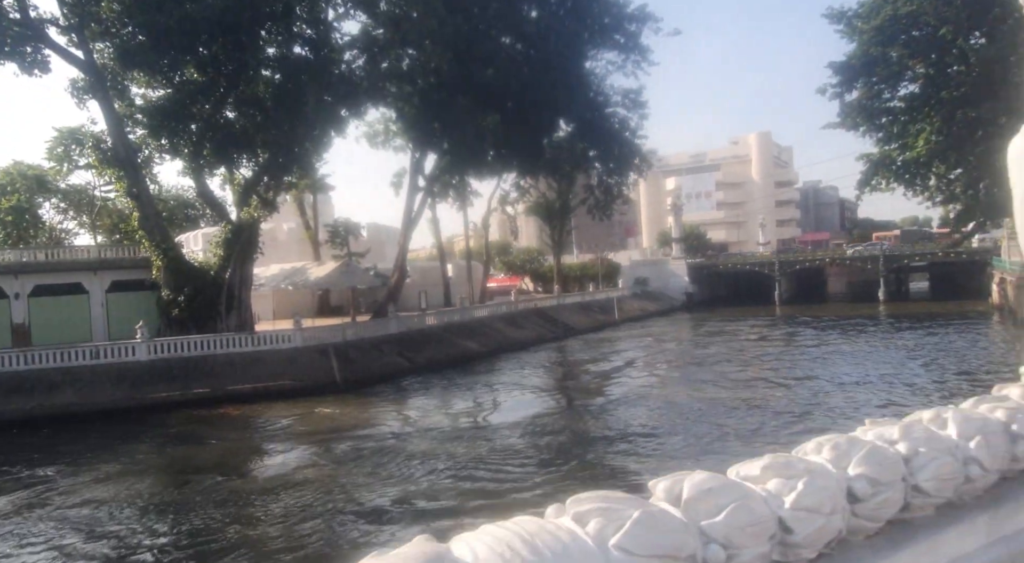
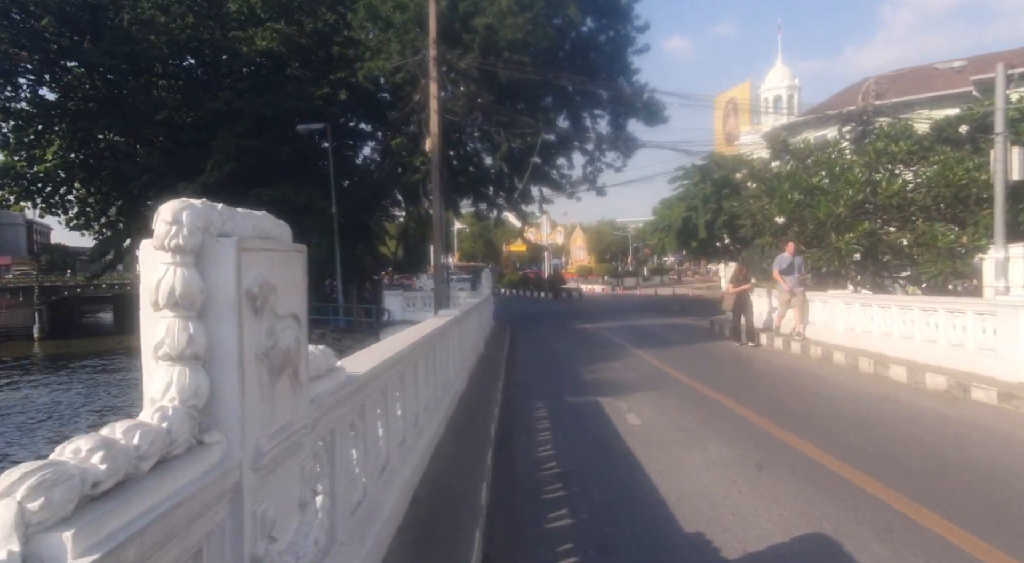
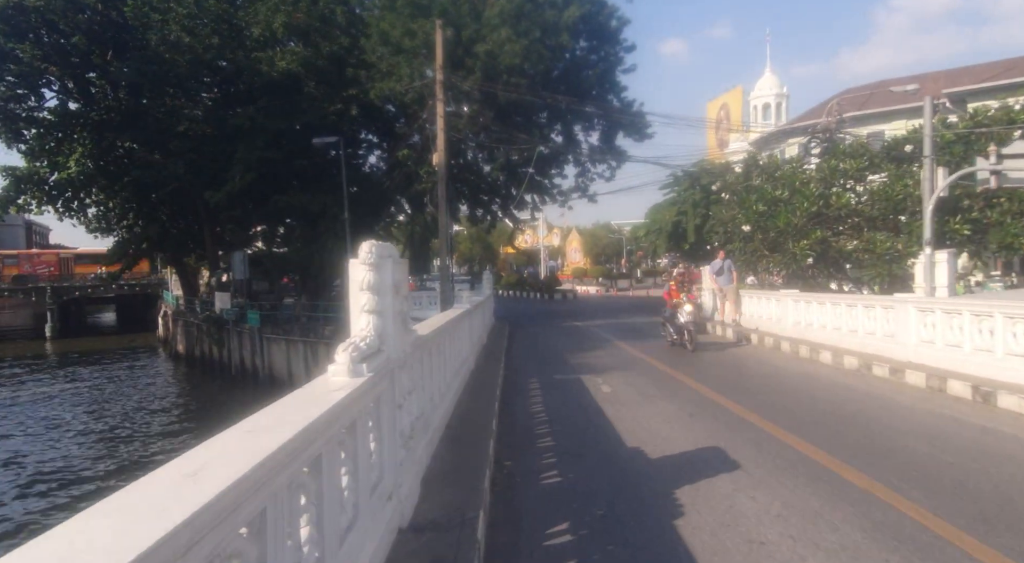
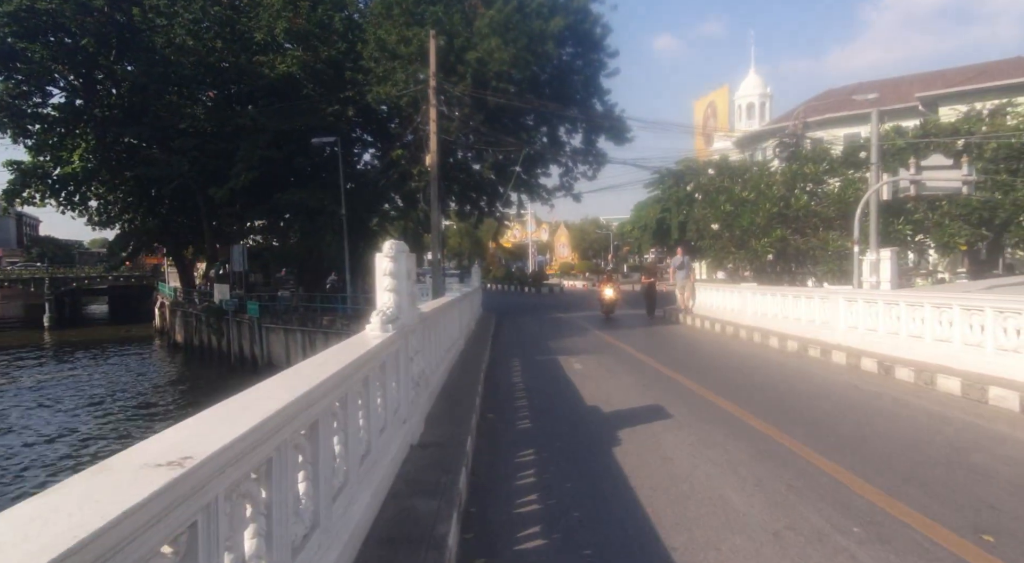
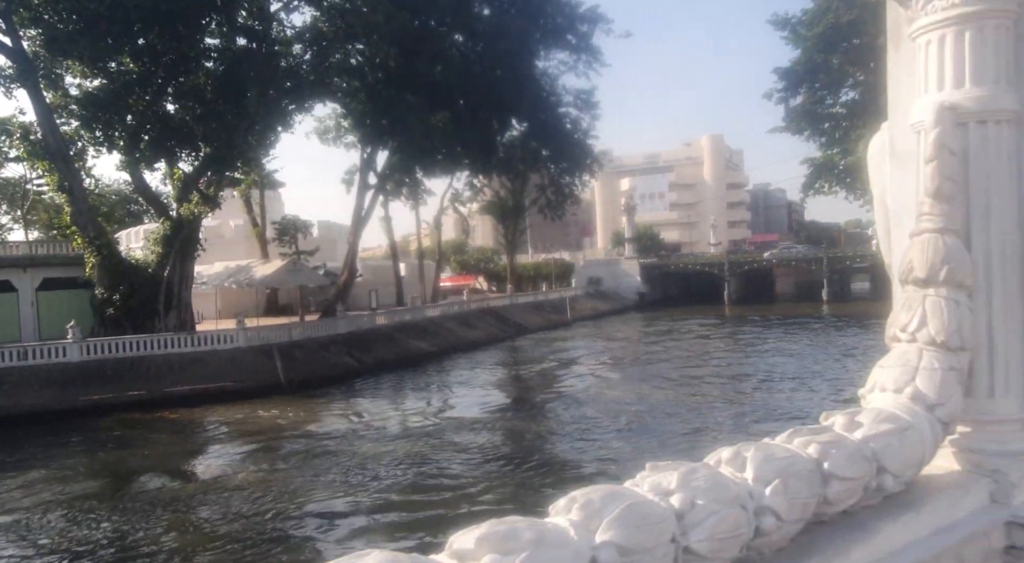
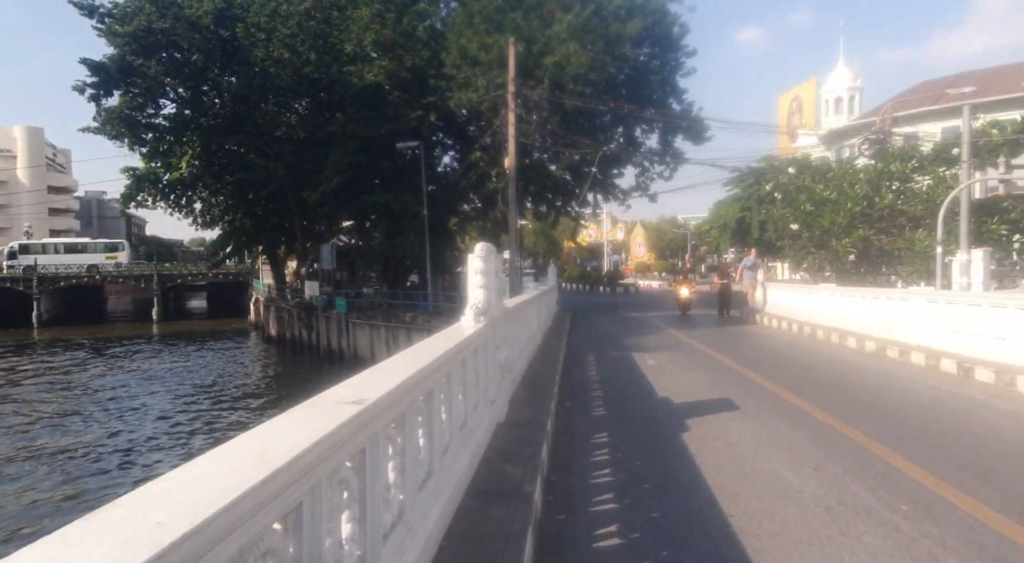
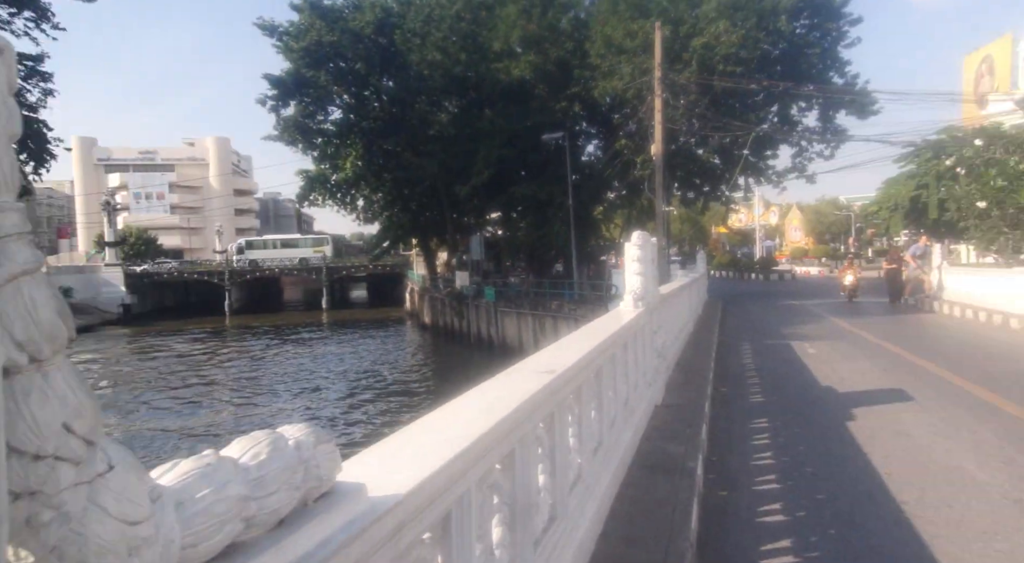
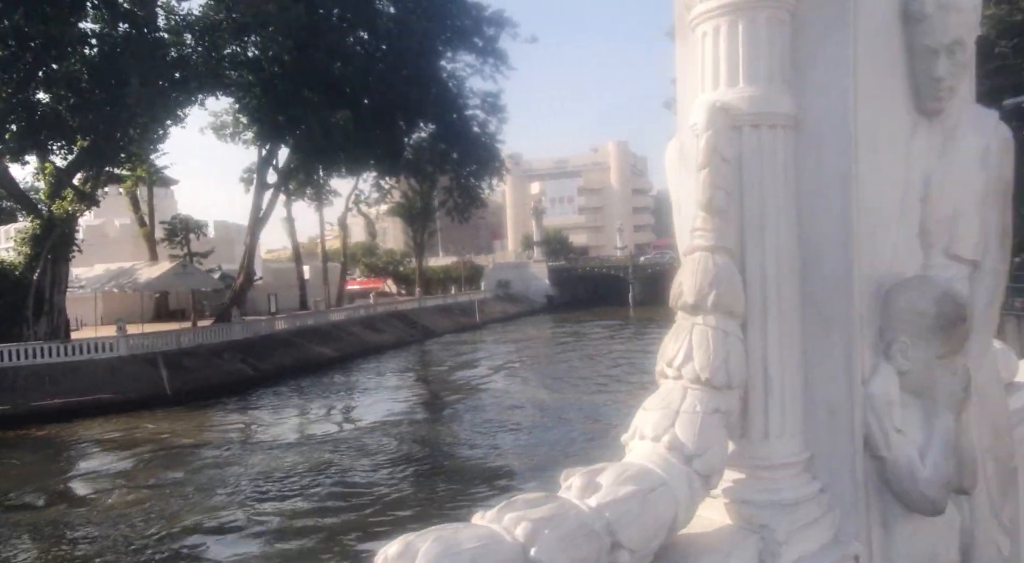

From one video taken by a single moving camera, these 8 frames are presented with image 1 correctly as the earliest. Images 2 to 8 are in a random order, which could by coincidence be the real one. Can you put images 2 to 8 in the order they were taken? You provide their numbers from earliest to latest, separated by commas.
5, 8, 7, 6, 4, 3, 2
